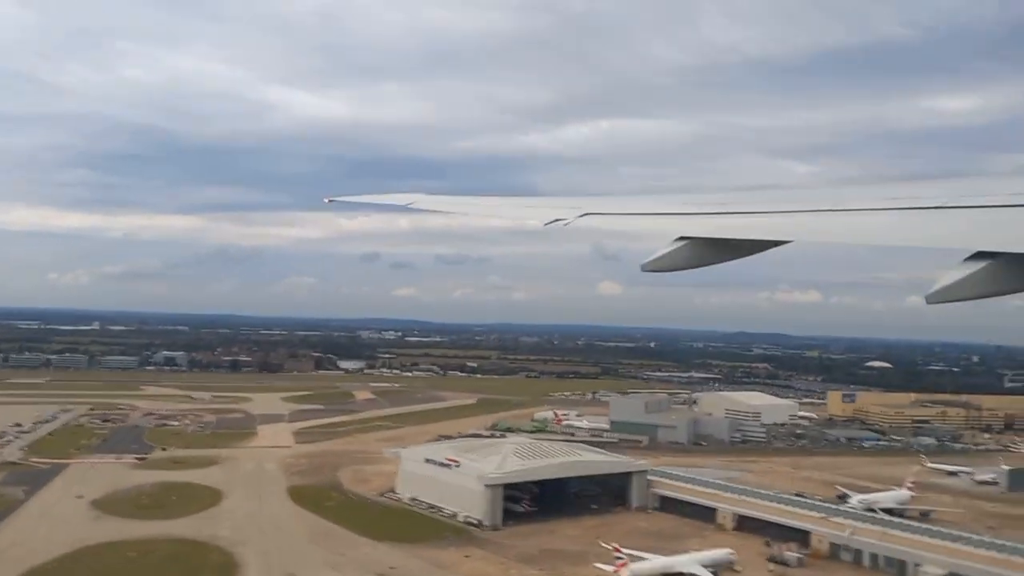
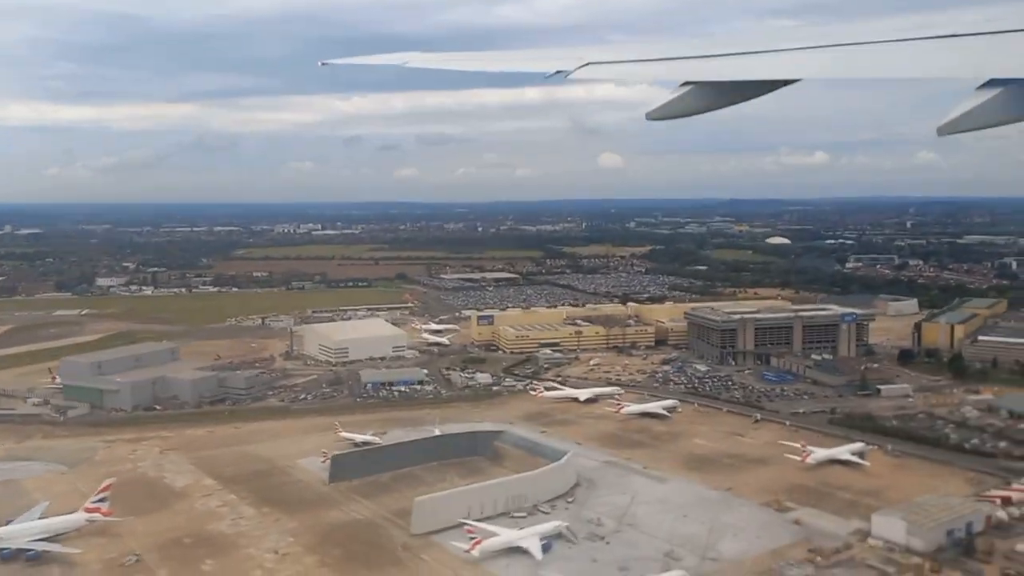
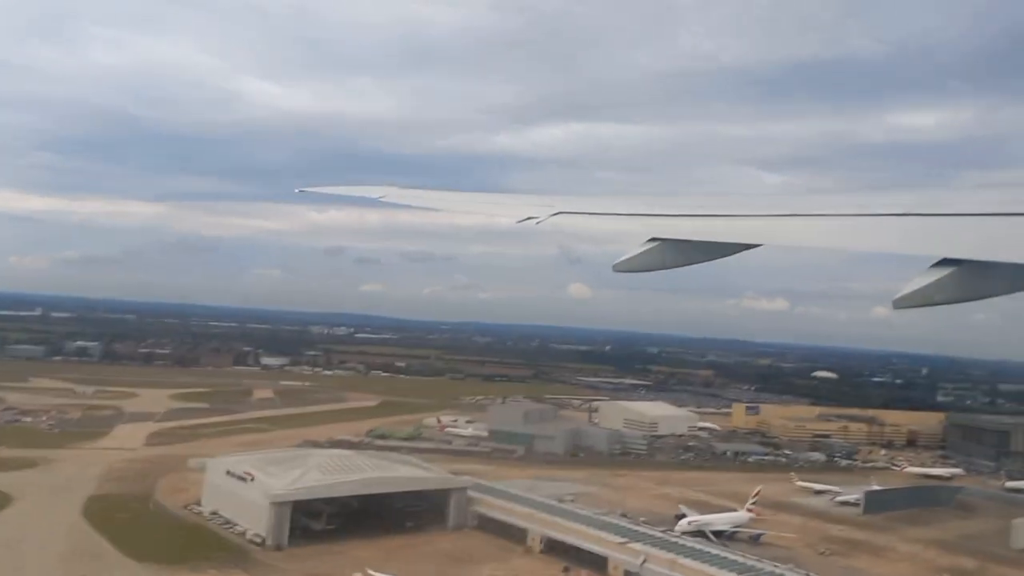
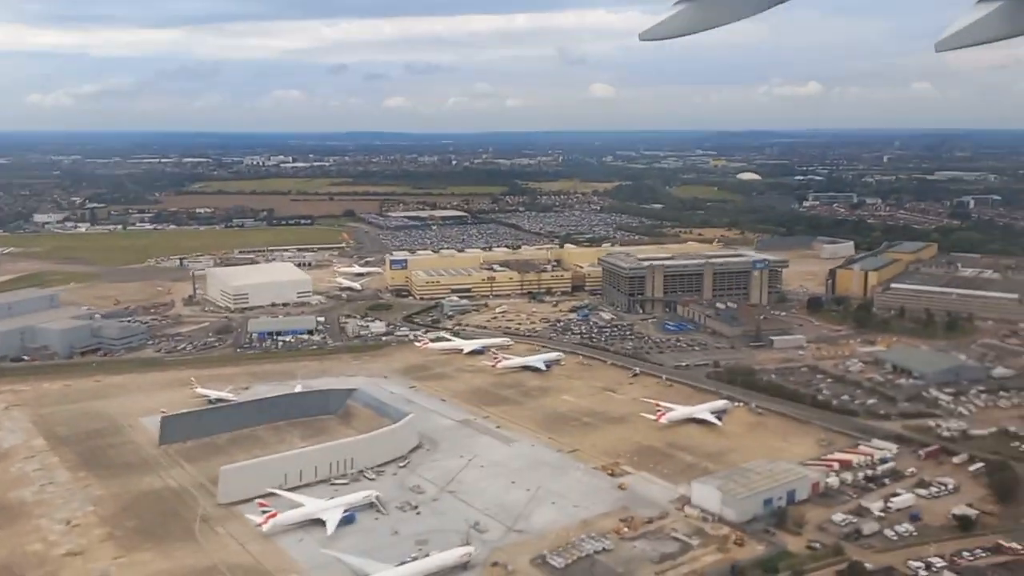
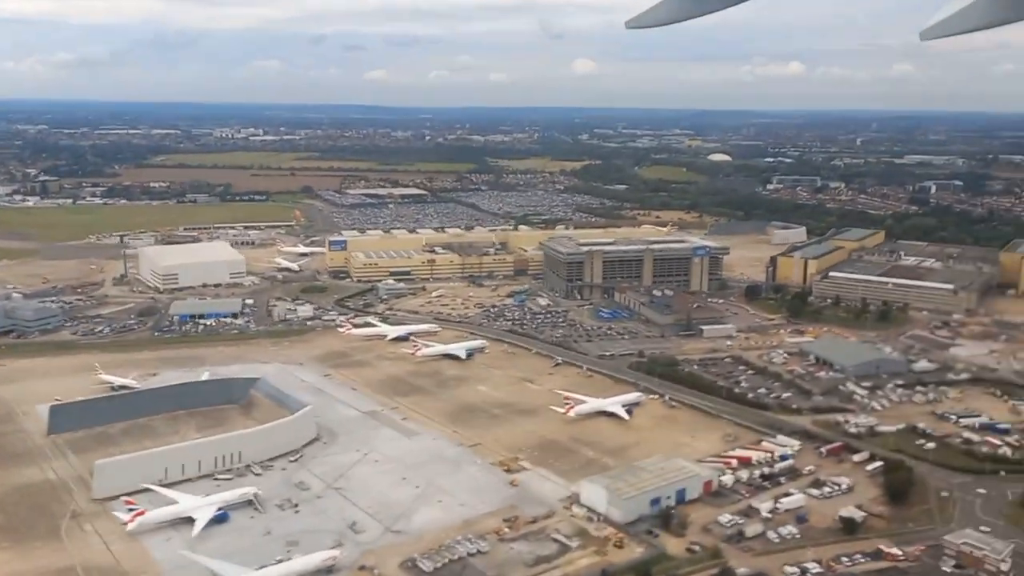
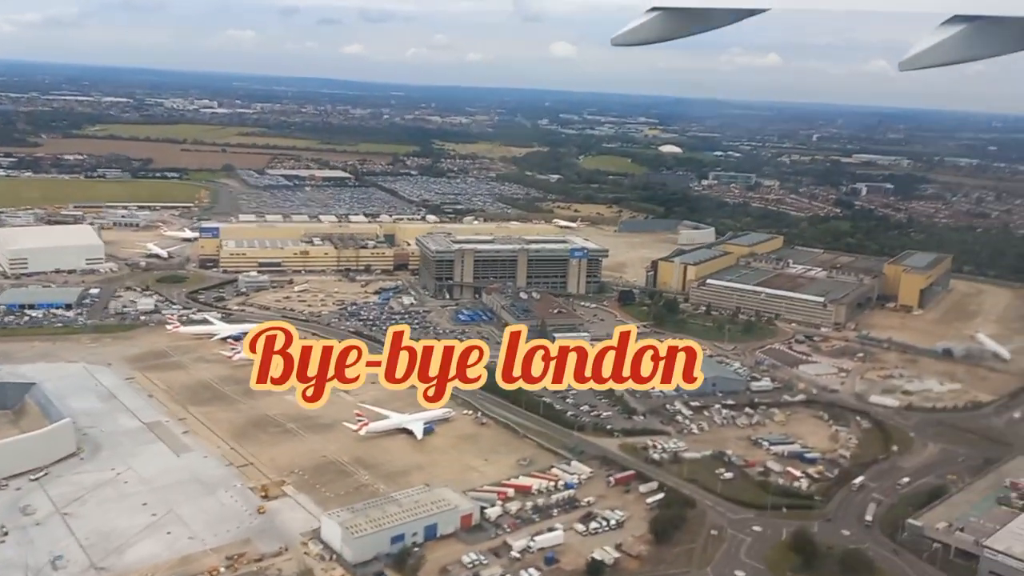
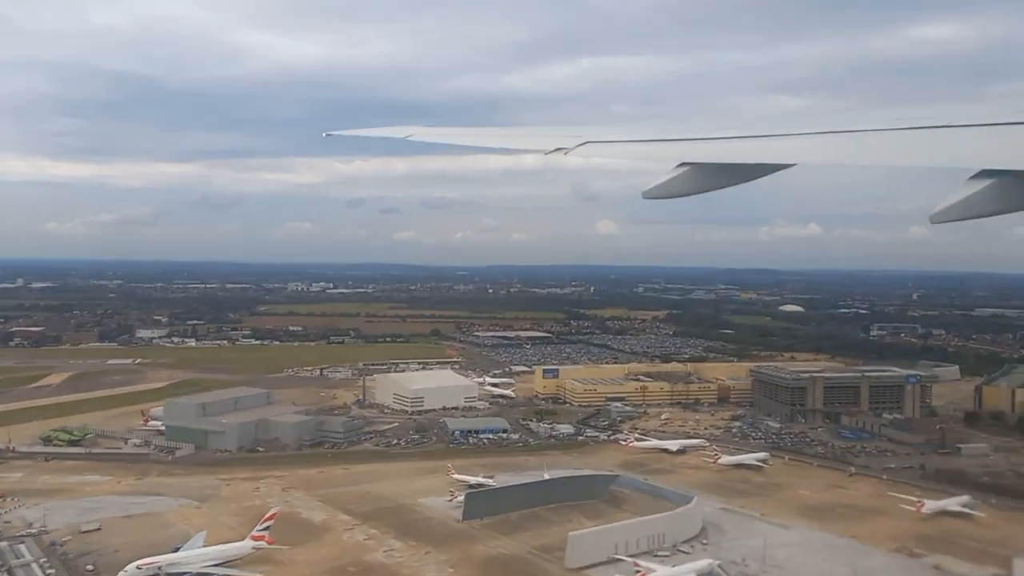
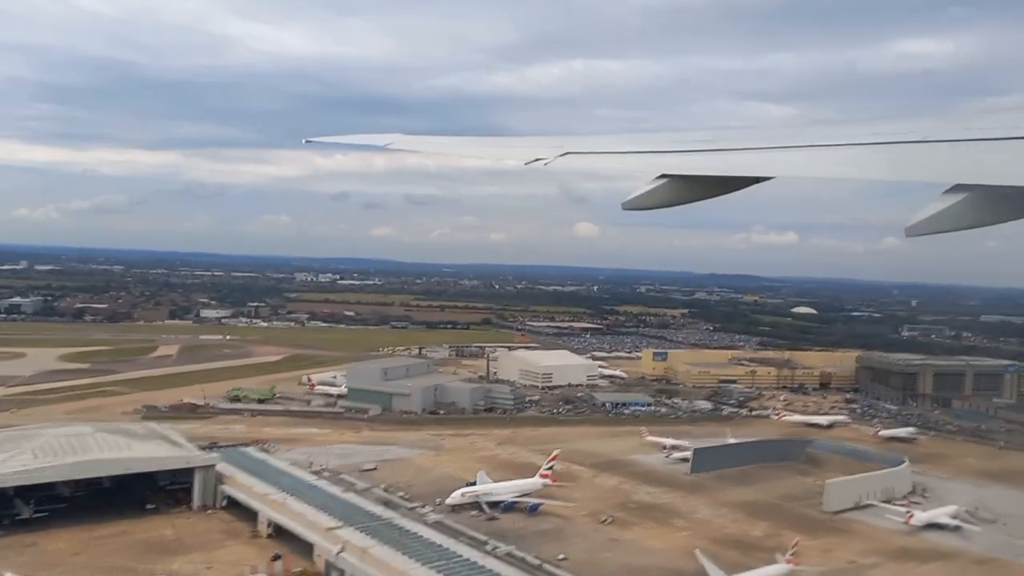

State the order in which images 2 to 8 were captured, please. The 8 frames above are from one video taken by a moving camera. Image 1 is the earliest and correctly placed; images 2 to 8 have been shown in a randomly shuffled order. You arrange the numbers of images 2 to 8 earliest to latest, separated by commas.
3, 8, 7, 2, 4, 5, 6
